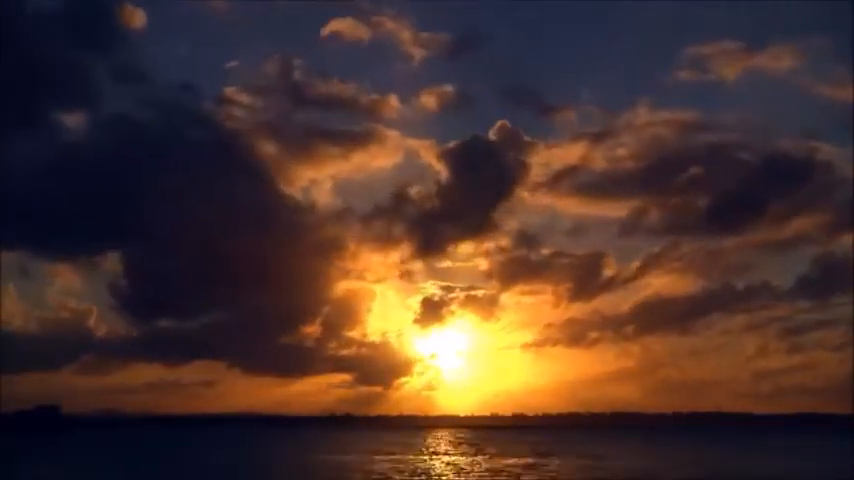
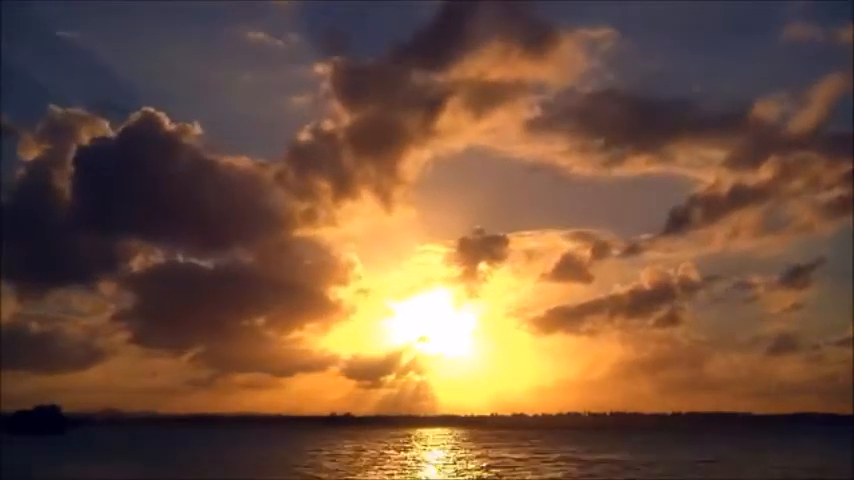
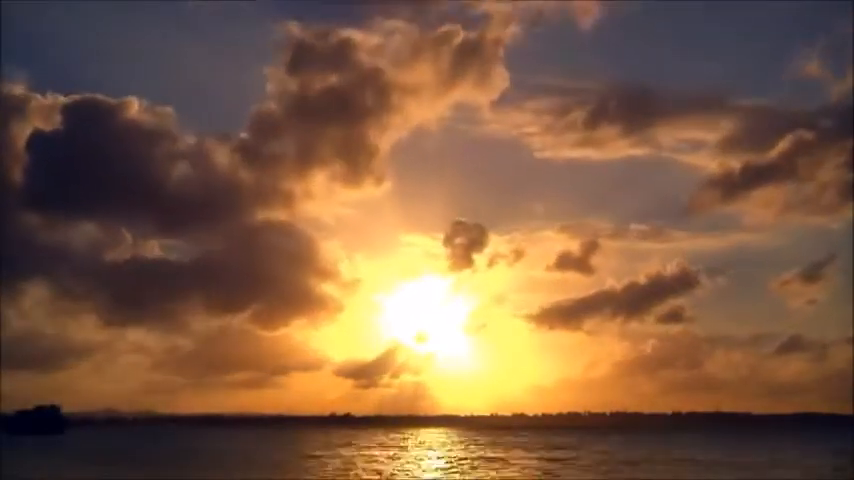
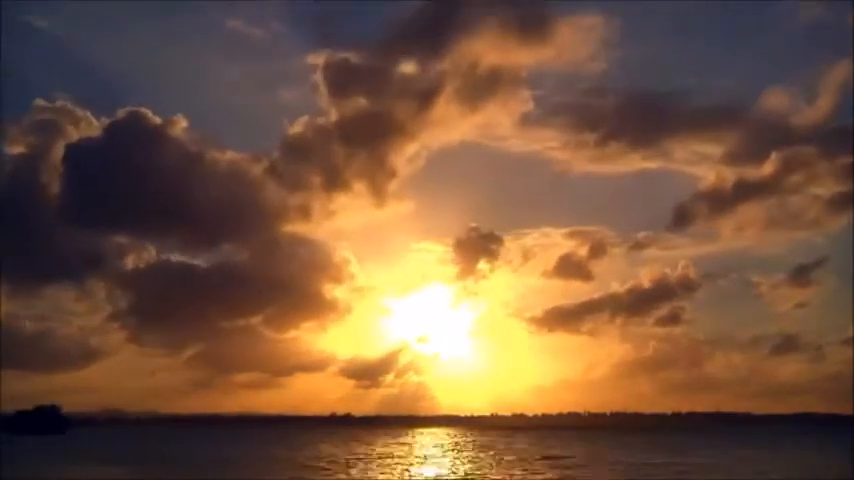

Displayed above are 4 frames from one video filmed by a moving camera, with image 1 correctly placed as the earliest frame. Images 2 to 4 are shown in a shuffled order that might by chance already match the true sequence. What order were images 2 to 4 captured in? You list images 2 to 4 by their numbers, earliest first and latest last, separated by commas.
2, 4, 3
